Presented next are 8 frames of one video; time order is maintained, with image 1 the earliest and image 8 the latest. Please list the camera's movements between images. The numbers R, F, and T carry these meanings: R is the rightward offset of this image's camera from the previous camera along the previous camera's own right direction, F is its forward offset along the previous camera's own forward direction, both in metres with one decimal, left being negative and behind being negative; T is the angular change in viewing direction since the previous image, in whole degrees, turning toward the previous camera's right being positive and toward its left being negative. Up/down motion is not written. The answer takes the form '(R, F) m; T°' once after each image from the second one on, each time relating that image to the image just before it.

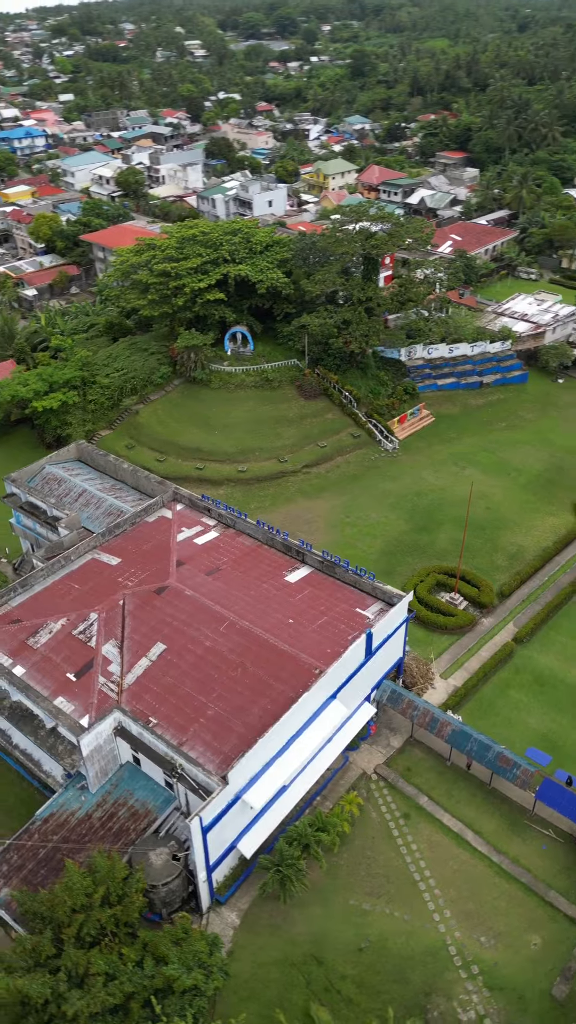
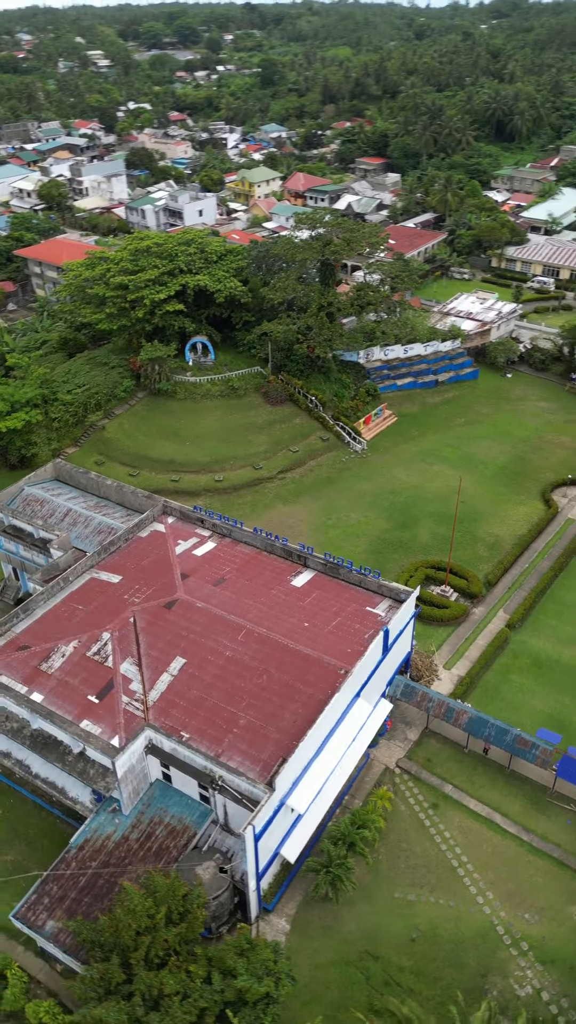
(-3.0, -0.1) m; +5°
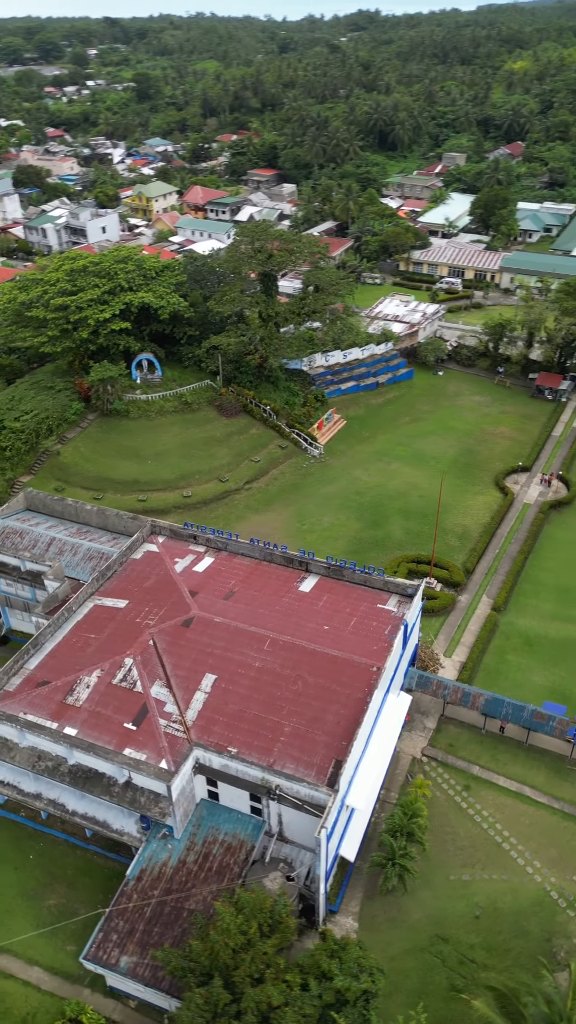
(-4.2, -0.1) m; +8°
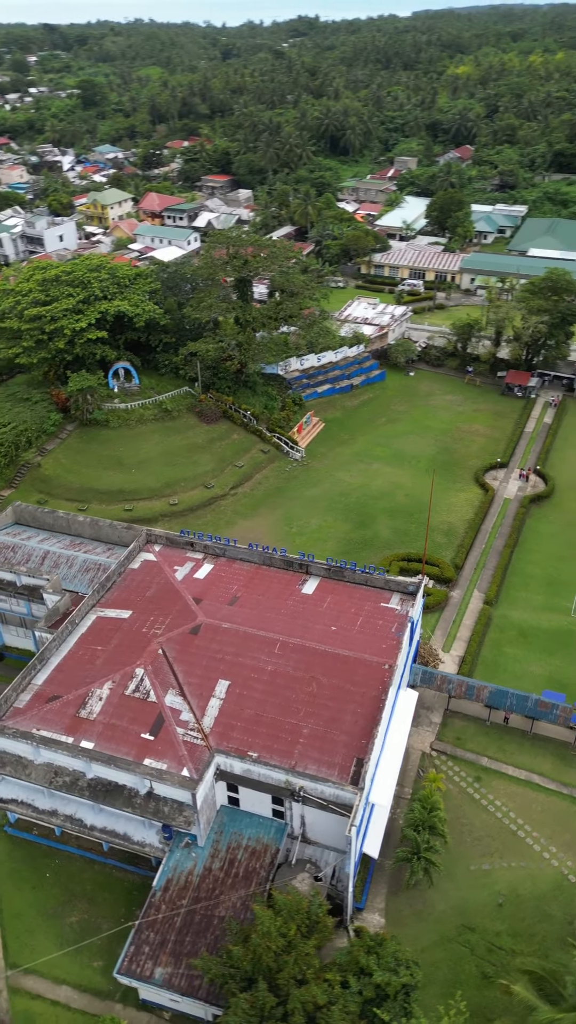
(-1.8, -0.1) m; +3°
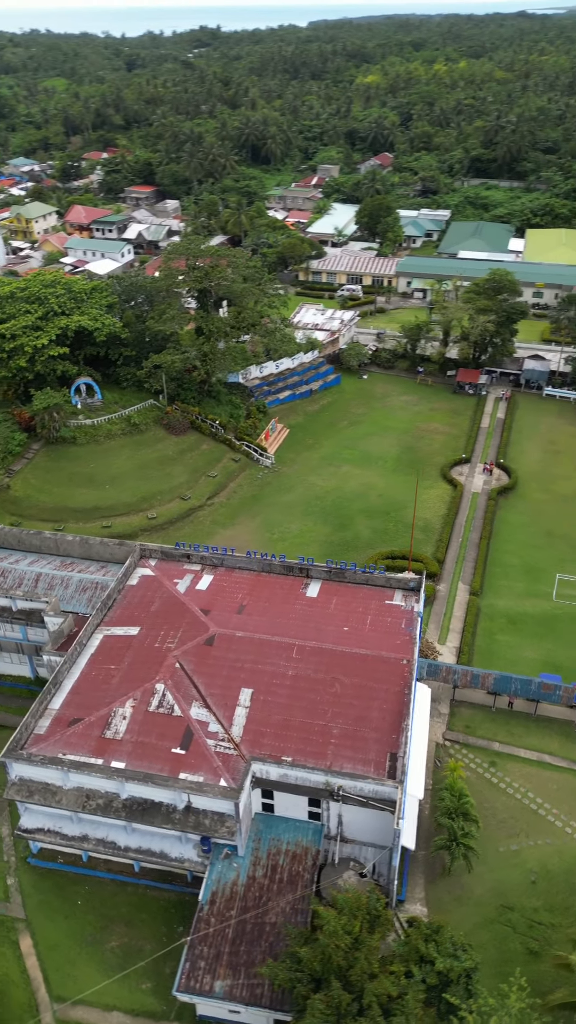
(-3.0, -0.2) m; +5°
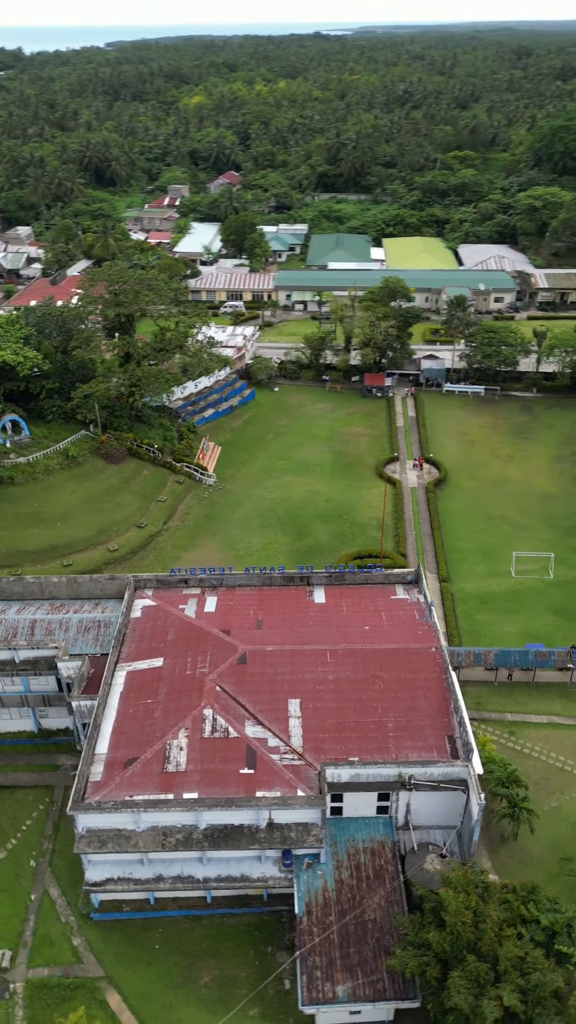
(-6.1, -0.1) m; +11°
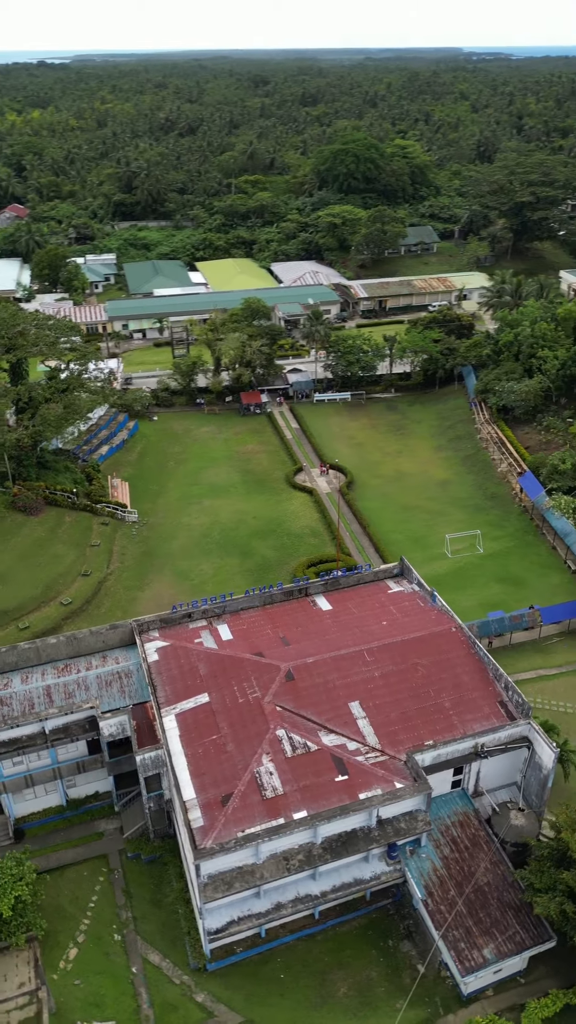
(-8.5, +0.2) m; +15°
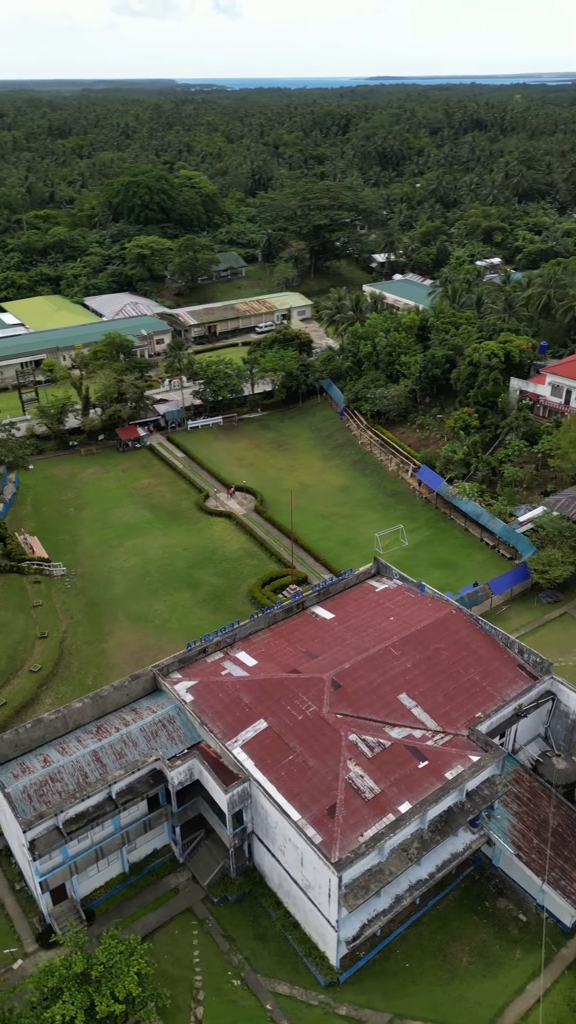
(-9.0, +0.2) m; +16°
